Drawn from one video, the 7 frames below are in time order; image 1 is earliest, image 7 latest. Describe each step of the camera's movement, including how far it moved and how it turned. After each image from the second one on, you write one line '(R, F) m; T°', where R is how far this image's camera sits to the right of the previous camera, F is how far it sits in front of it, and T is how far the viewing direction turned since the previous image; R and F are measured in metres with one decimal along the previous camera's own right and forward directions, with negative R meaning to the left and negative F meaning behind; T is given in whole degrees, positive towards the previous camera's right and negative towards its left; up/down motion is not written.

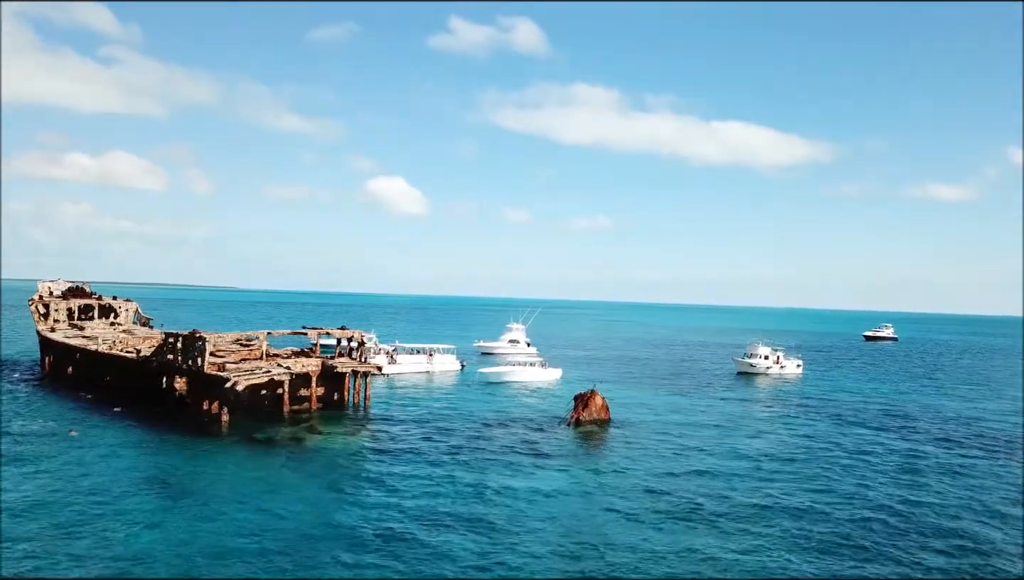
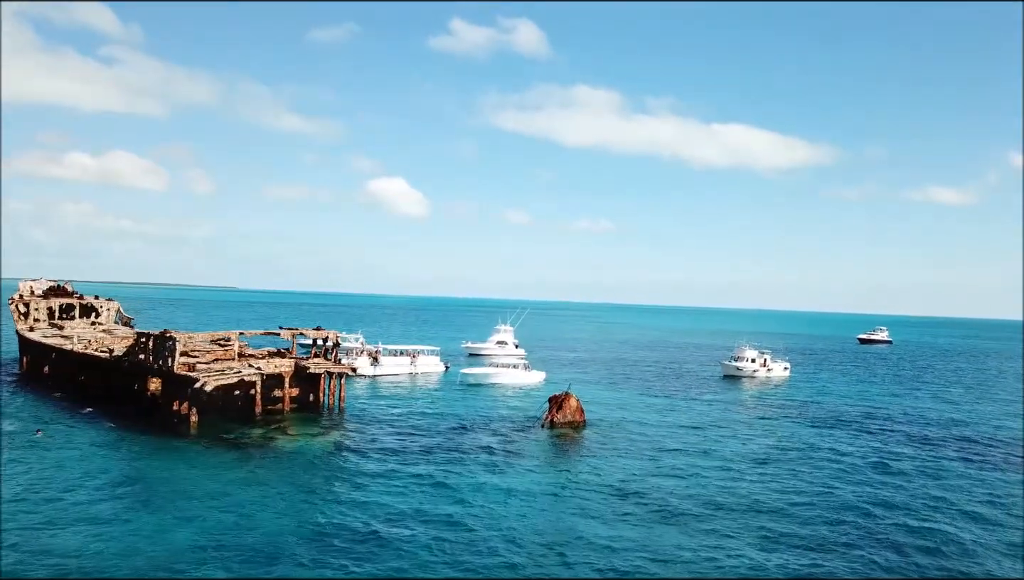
(+1.8, +0.2) m; 0°
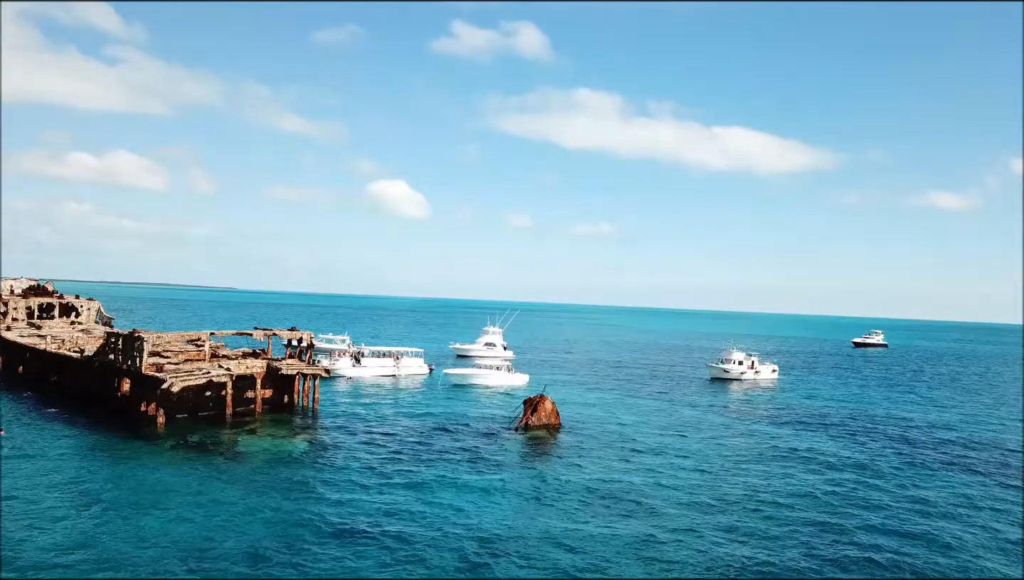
(+1.8, +0.4) m; 0°
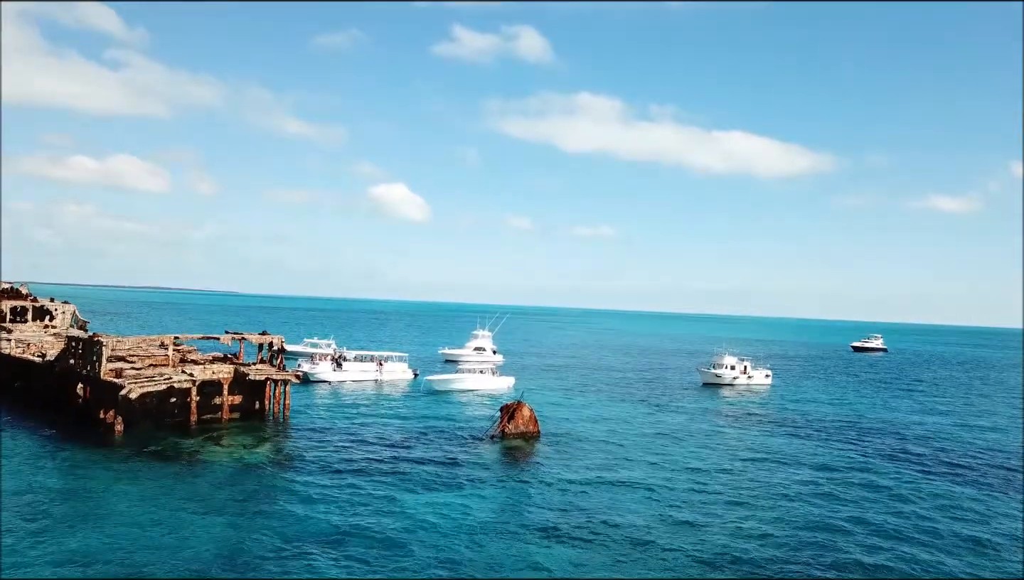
(+1.7, +1.4) m; 0°
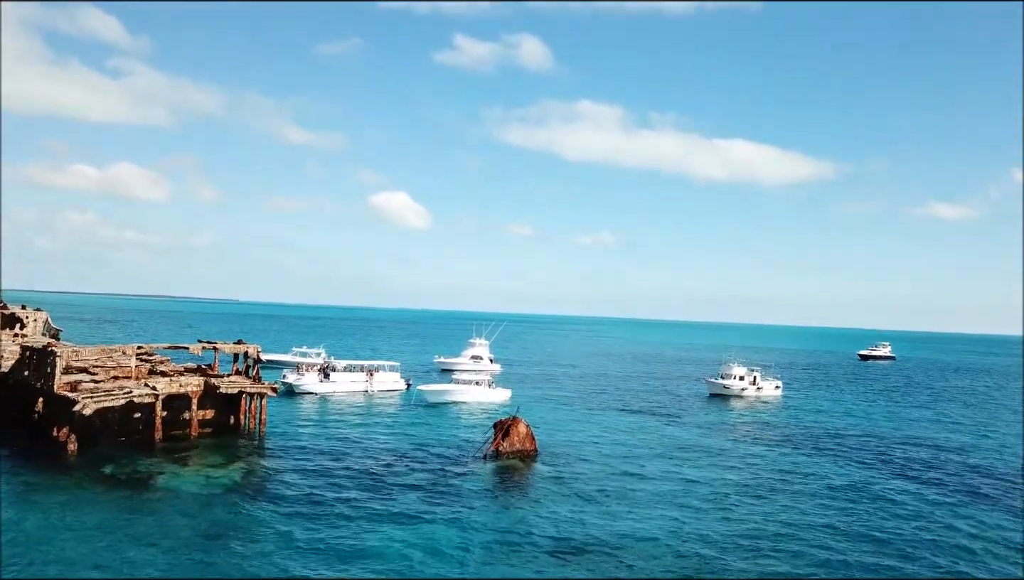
(+0.4, +3.1) m; 0°
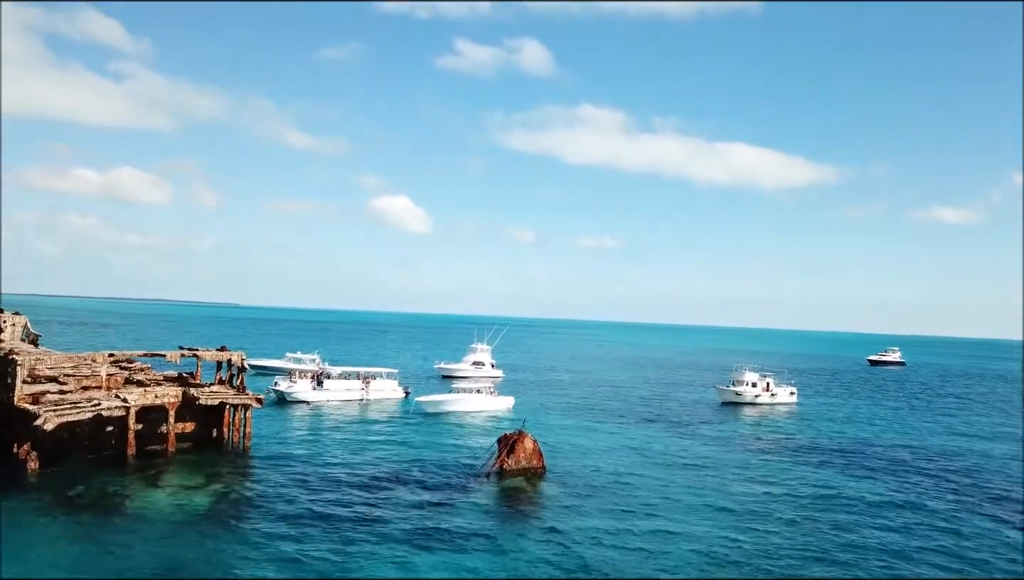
(-0.2, +2.9) m; 0°
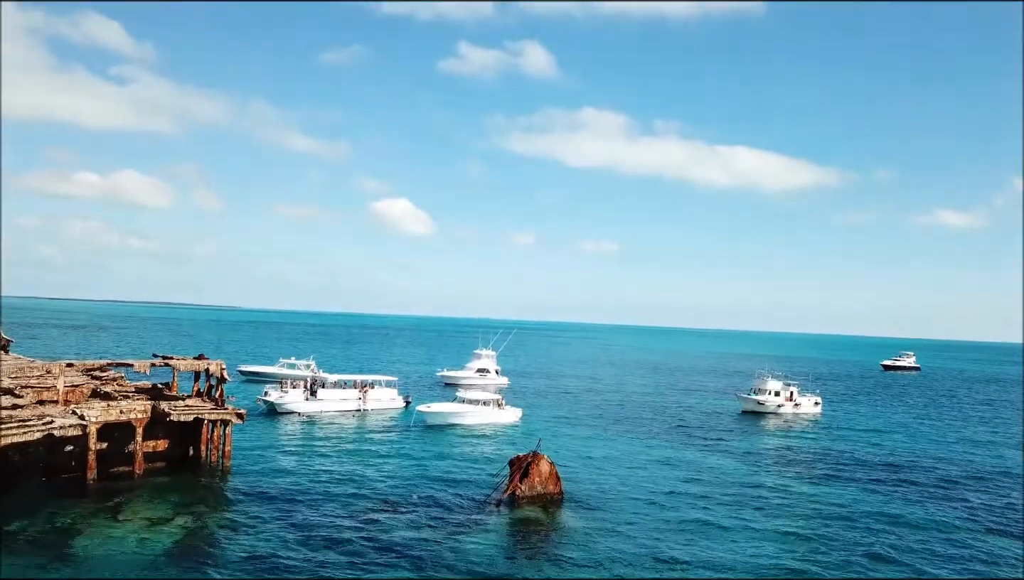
(-0.6, +3.9) m; 0°
